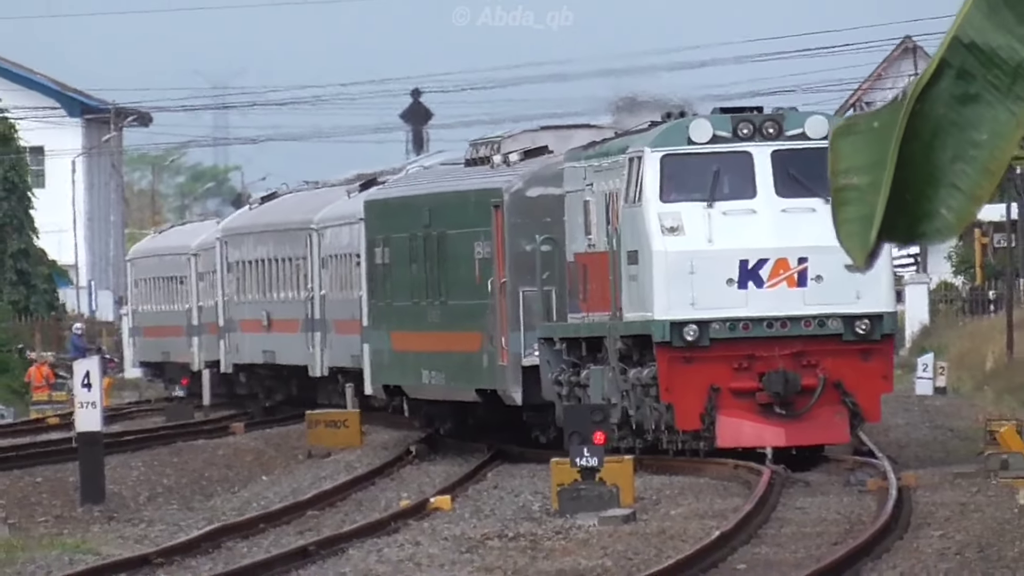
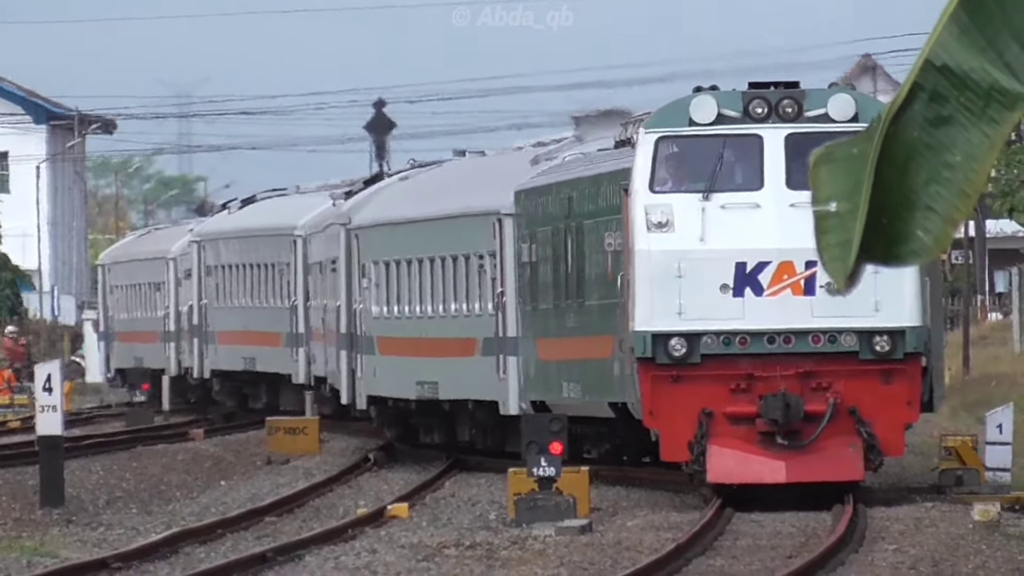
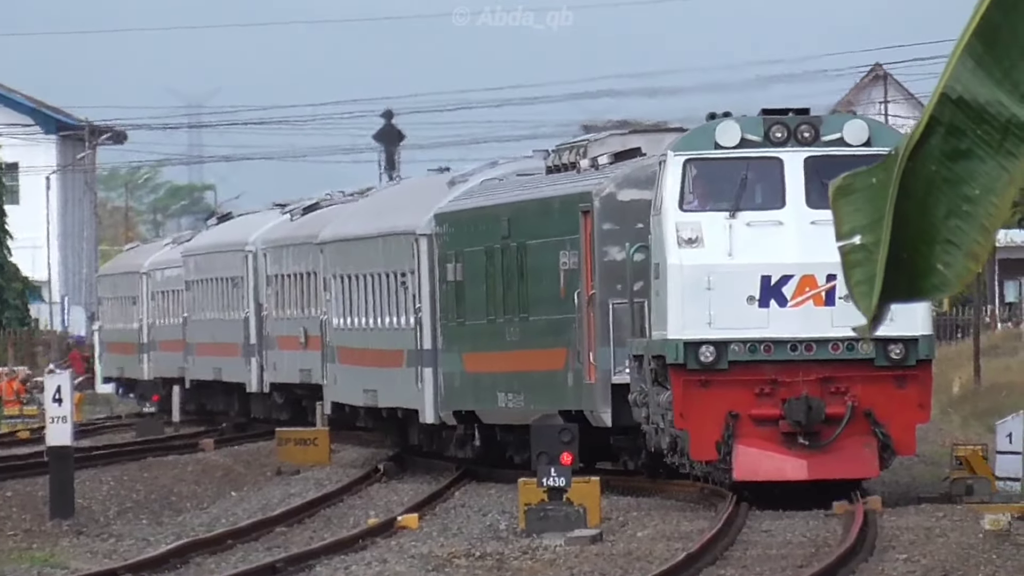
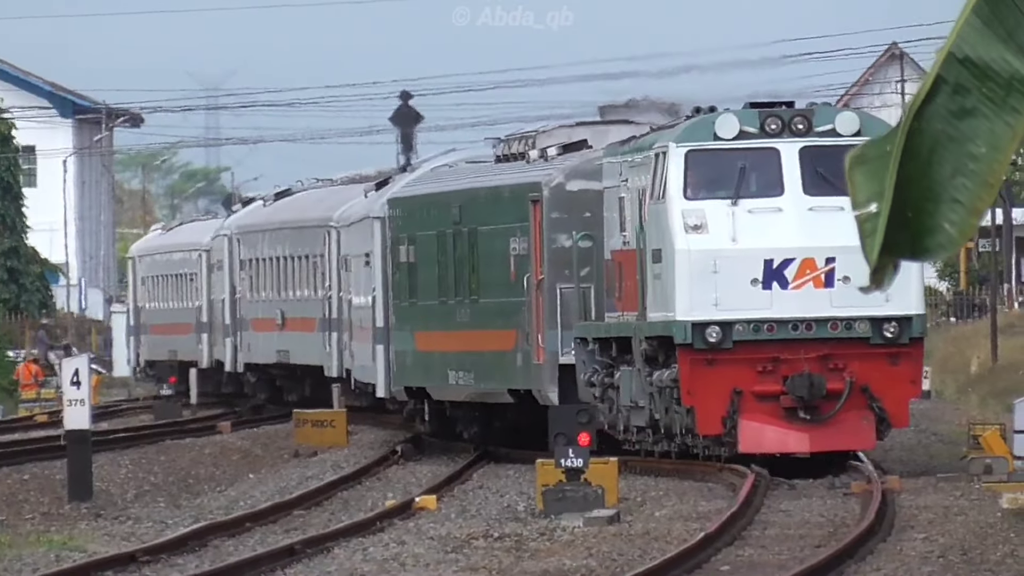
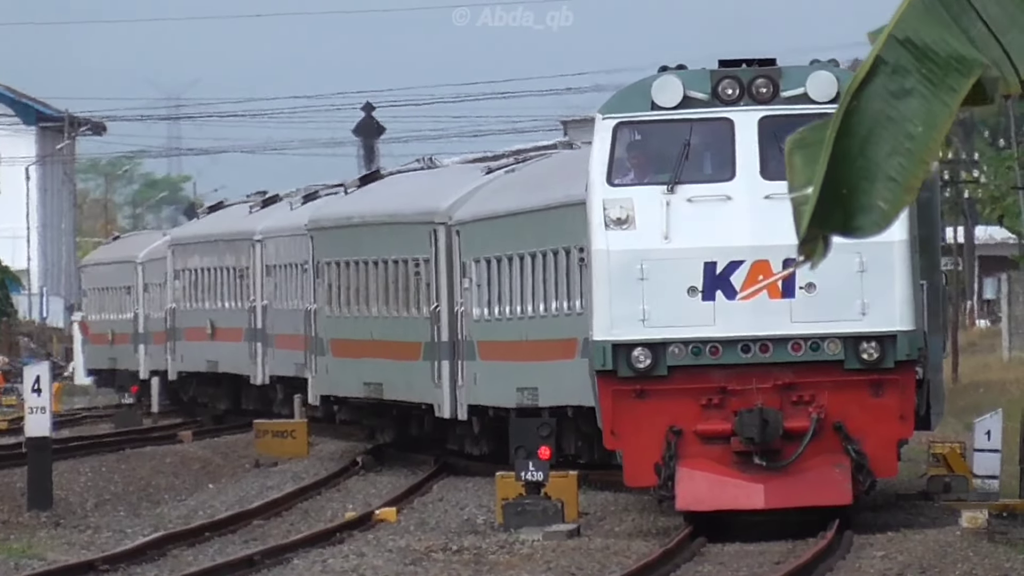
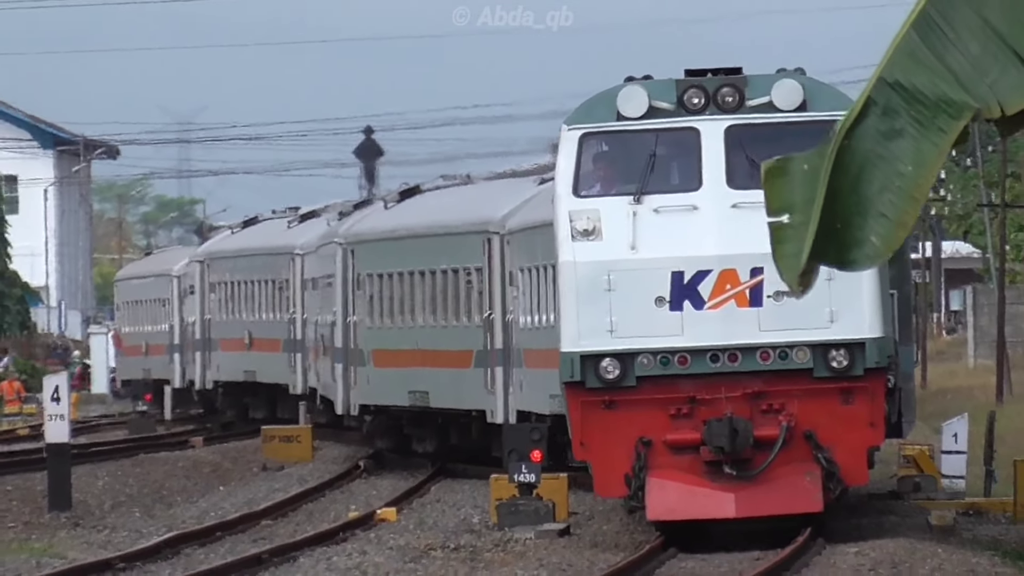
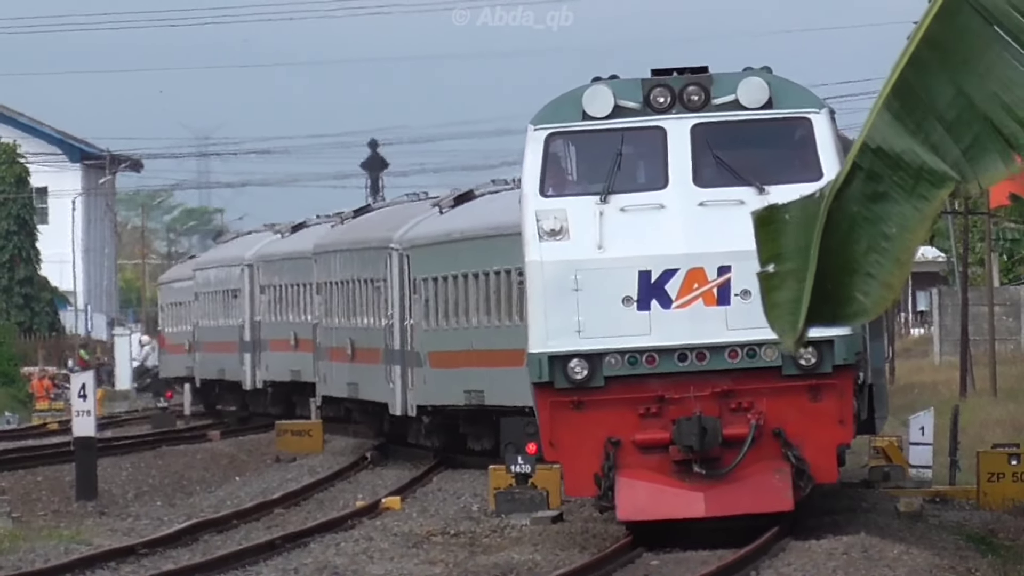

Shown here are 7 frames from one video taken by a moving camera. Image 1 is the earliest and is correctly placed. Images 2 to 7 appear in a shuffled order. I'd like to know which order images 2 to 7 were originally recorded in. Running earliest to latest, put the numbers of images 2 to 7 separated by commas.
4, 3, 2, 5, 6, 7
